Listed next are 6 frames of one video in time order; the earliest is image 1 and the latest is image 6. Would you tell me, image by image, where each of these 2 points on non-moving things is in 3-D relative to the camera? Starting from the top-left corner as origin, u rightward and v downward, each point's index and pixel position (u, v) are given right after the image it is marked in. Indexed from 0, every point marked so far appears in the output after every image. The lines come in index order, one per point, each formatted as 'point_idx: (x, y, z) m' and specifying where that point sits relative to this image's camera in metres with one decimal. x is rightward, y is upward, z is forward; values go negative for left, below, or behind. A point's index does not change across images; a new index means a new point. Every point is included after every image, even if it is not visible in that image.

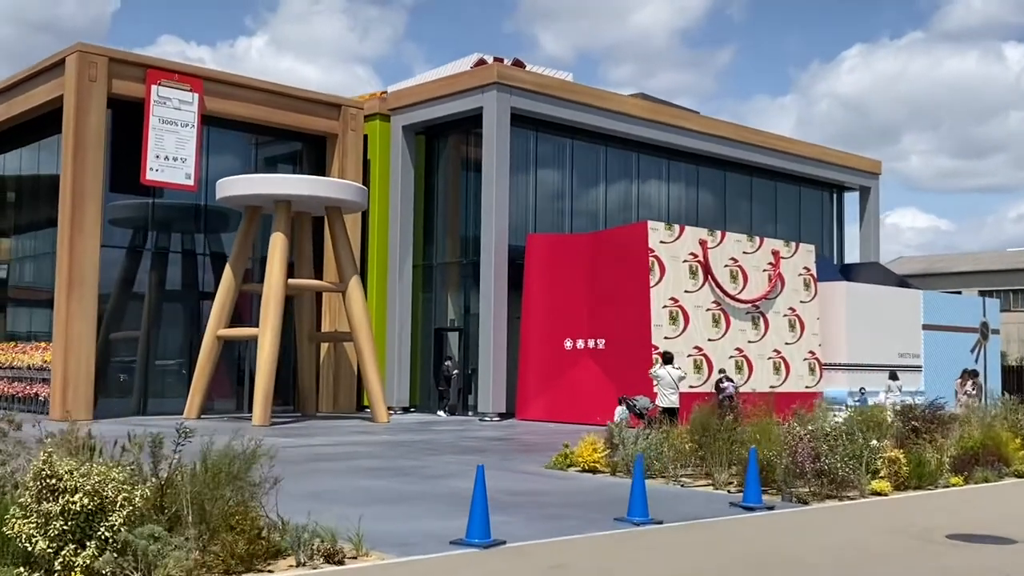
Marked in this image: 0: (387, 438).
0: (-2.4, -2.8, +19.8) m
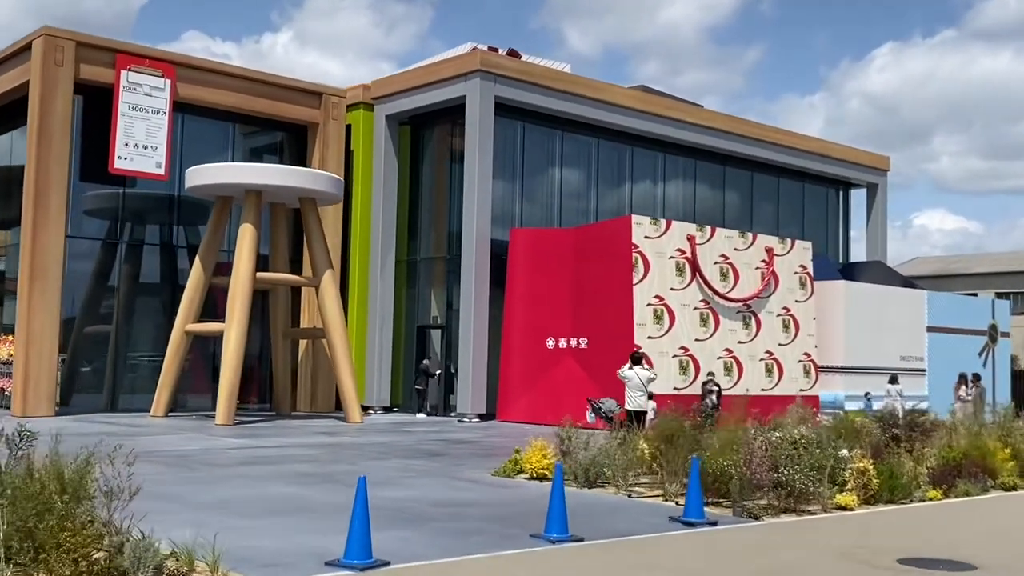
0: (-3.0, -2.7, +18.9) m
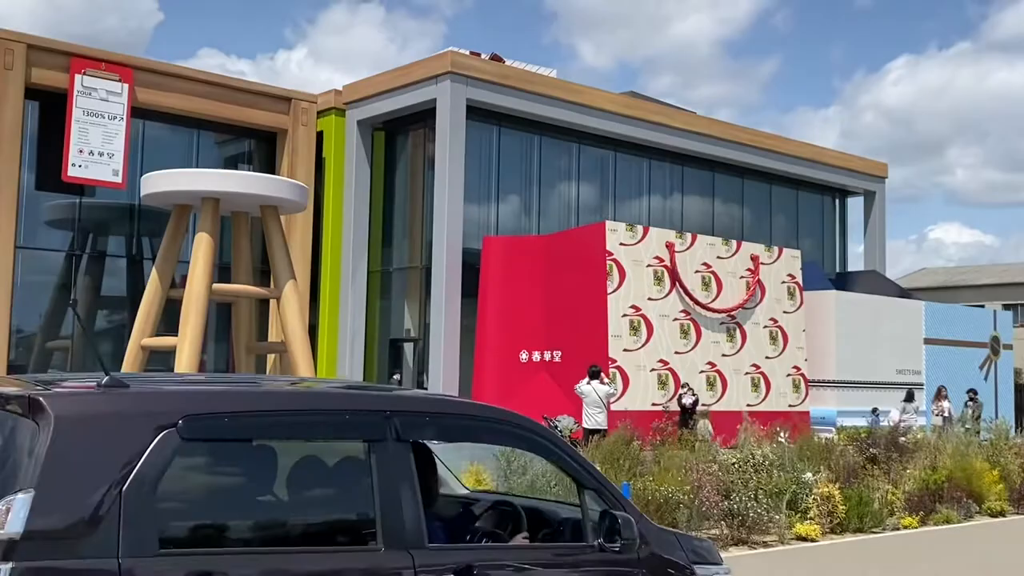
0: (-3.7, -2.9, +17.8) m
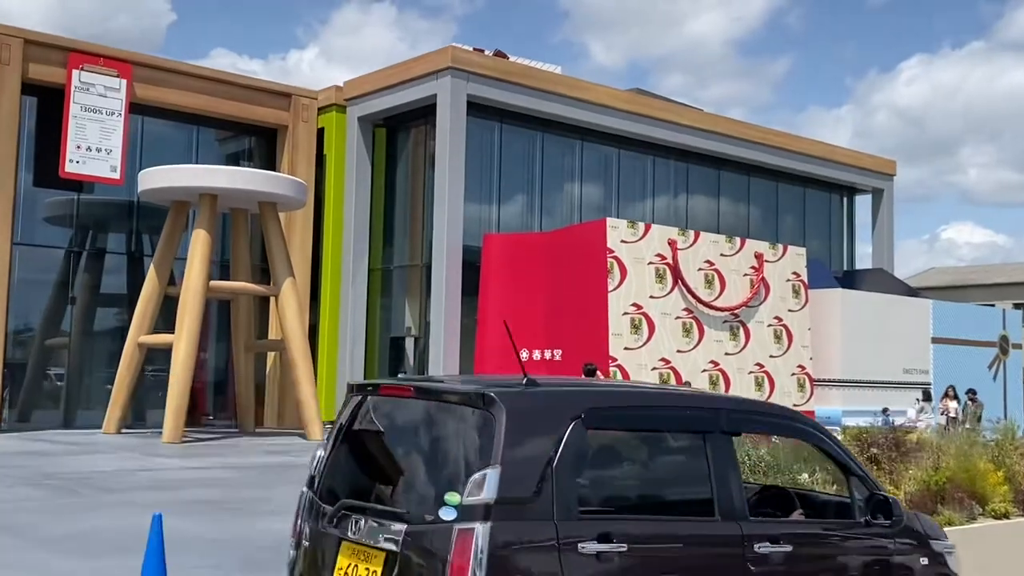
0: (-3.7, -2.8, +17.5) m
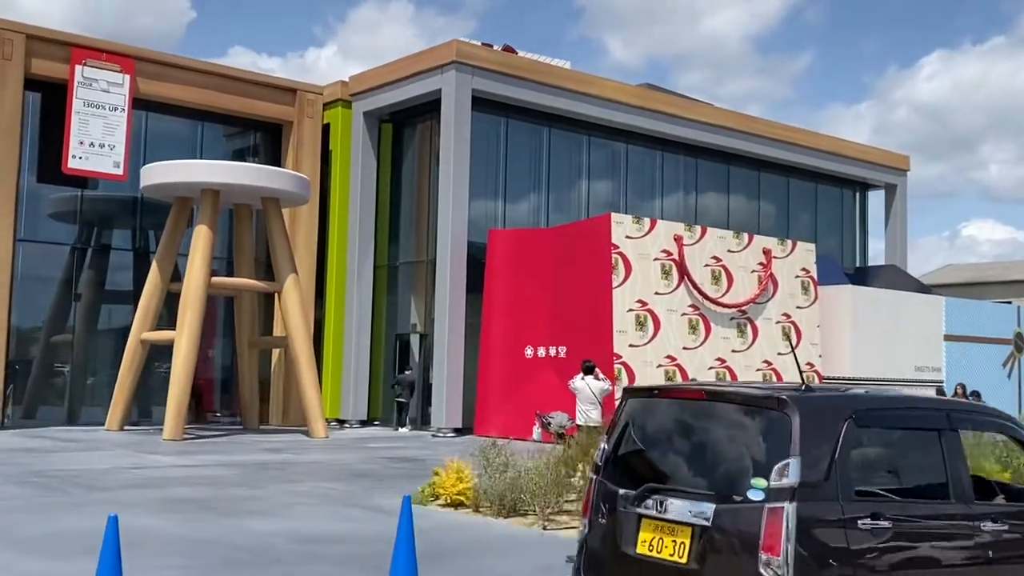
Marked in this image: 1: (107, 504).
0: (-3.7, -2.8, +17.4) m
1: (-4.3, -2.3, +11.1) m
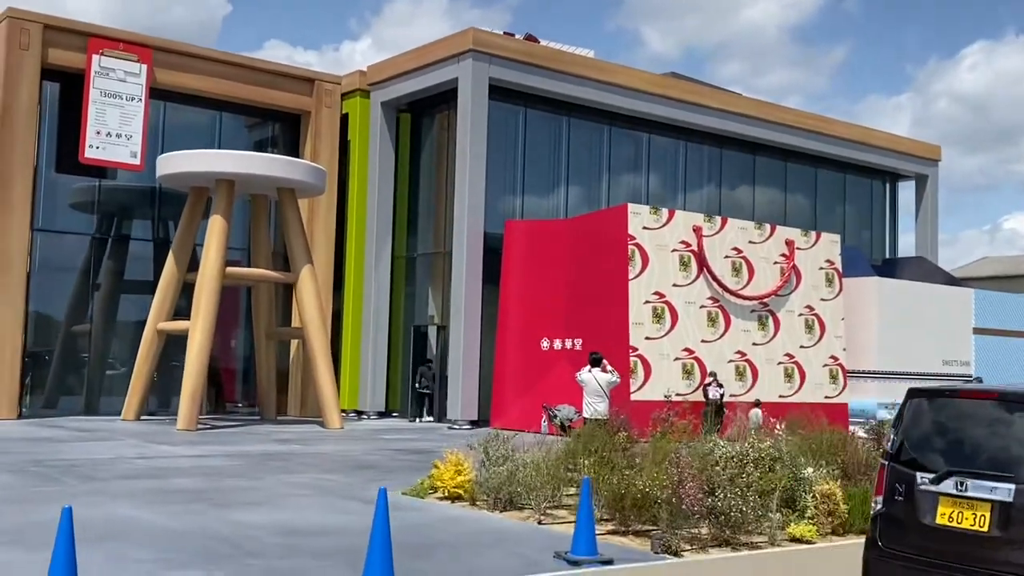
0: (-3.6, -2.6, +17.2) m
1: (-4.3, -2.1, +11.0) m
